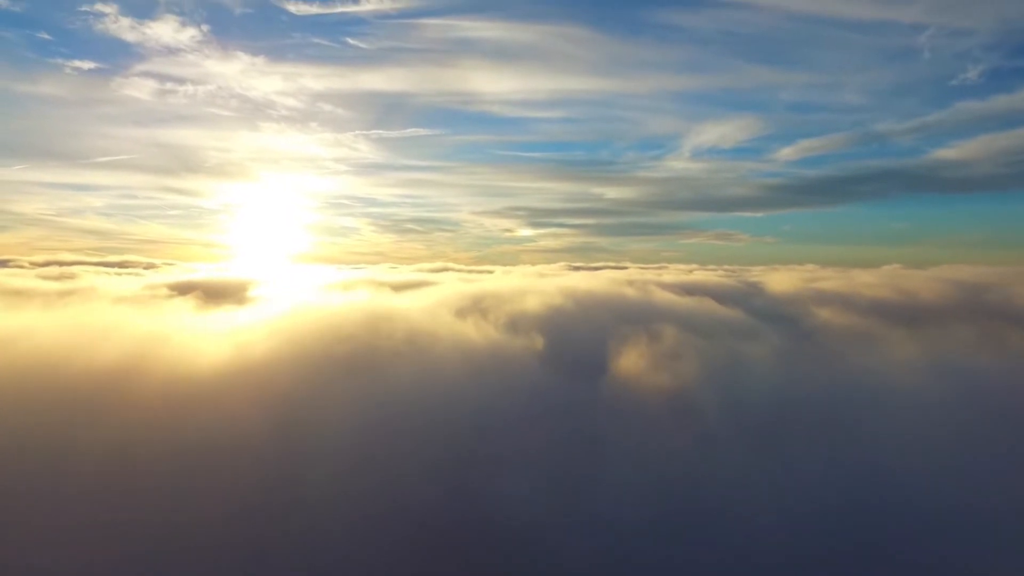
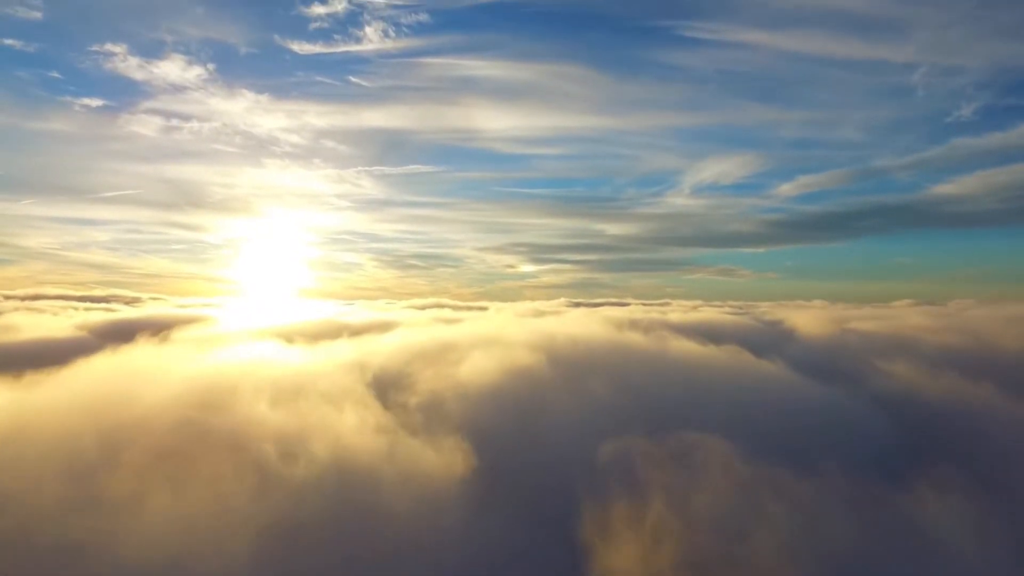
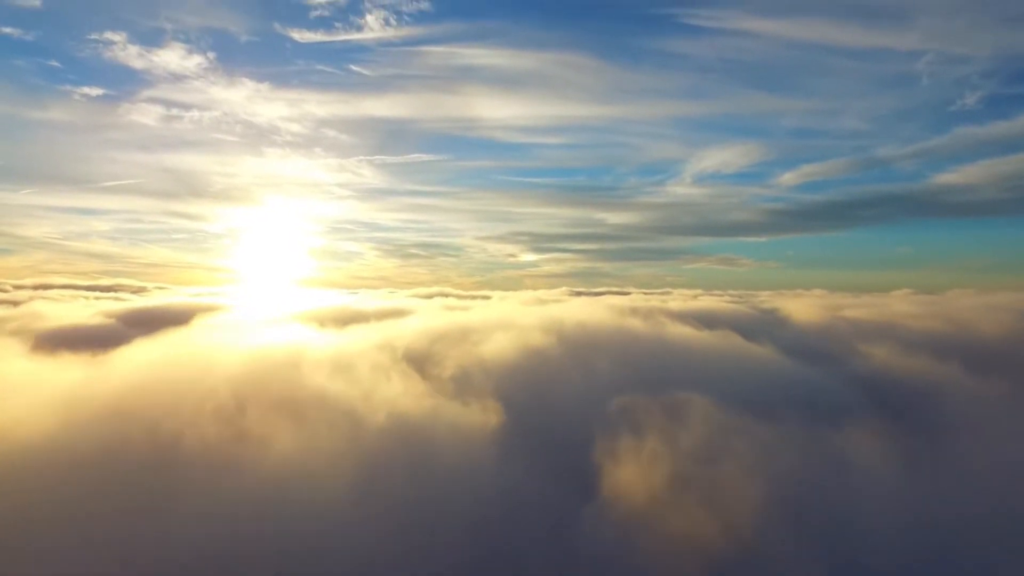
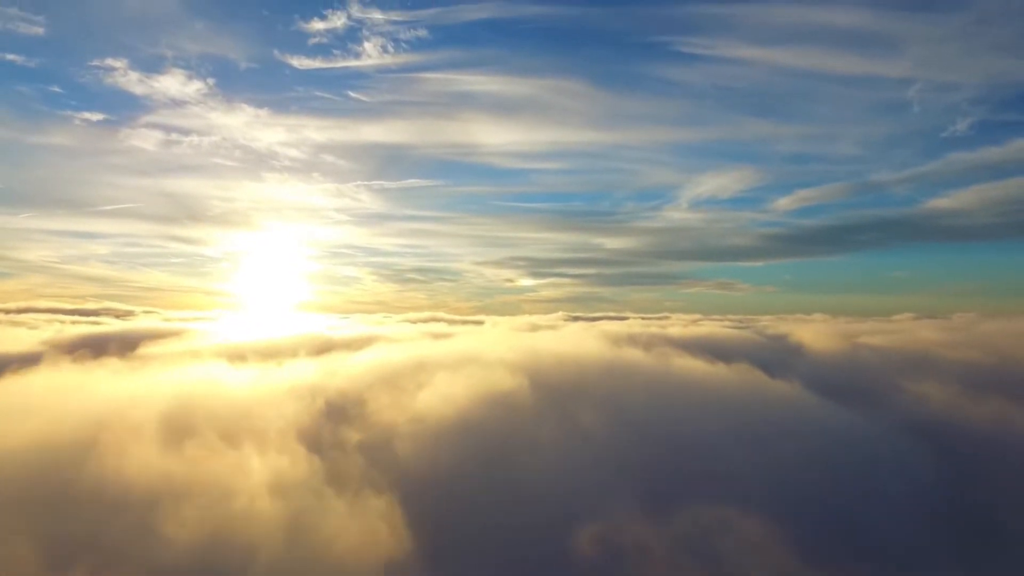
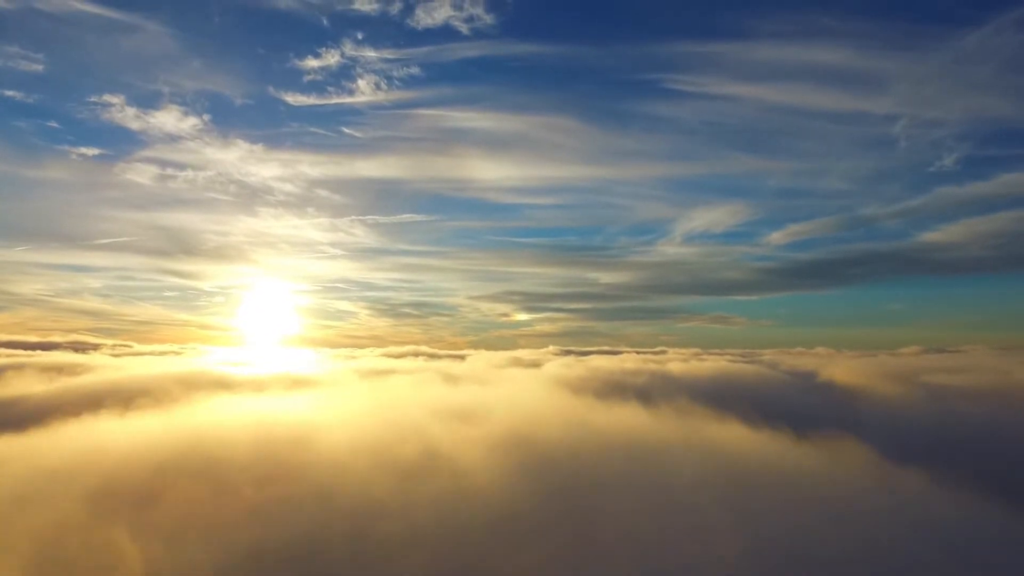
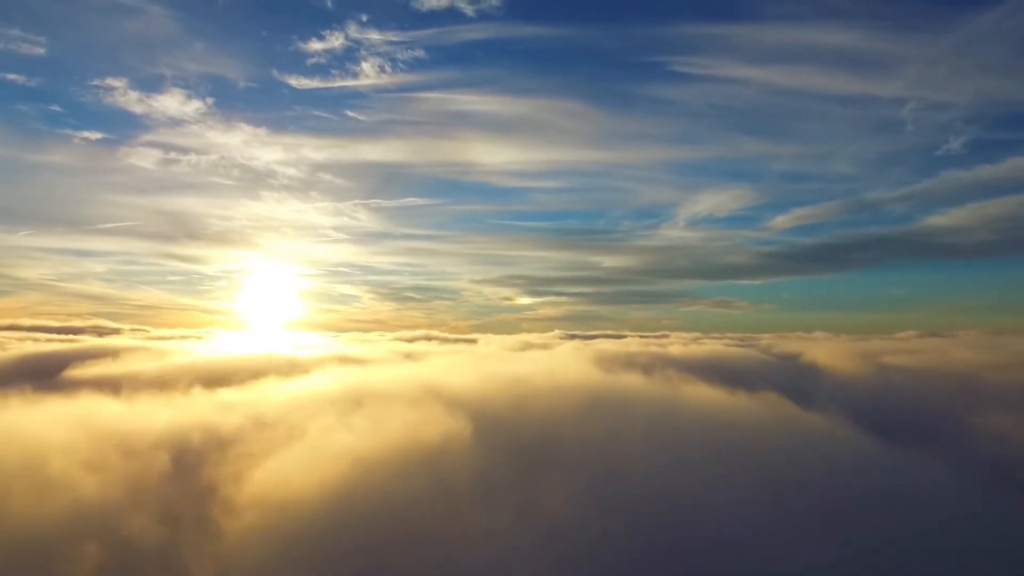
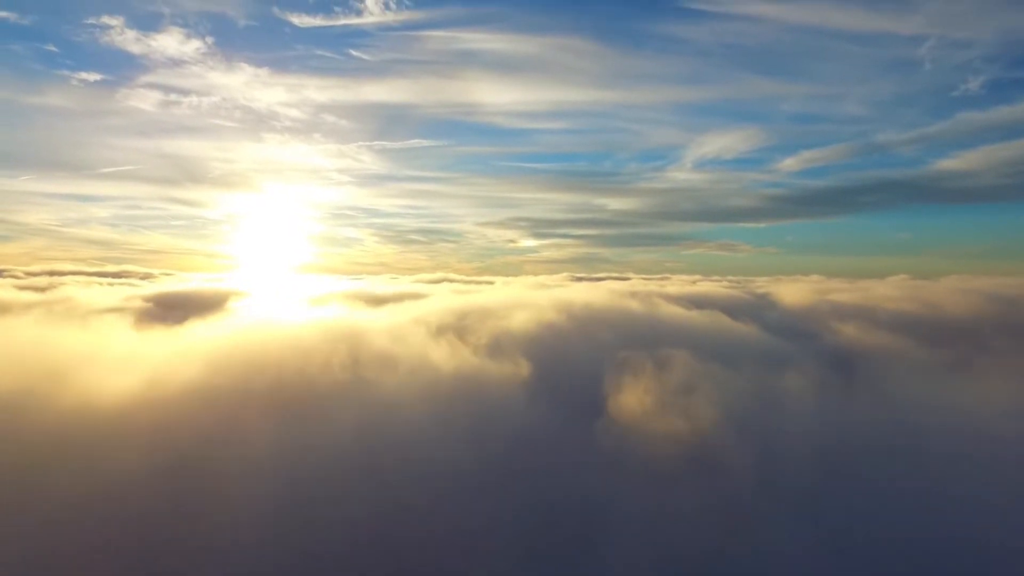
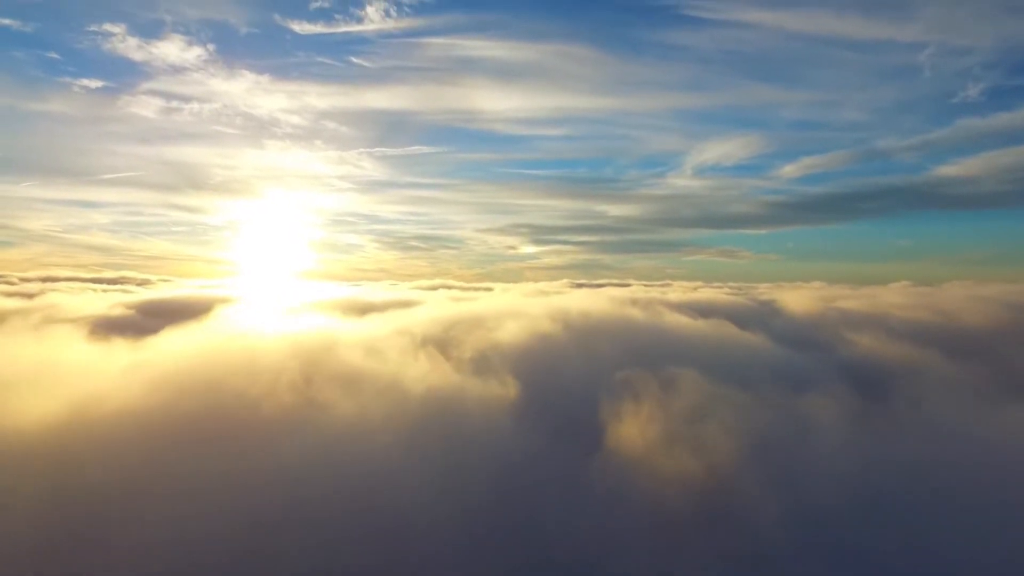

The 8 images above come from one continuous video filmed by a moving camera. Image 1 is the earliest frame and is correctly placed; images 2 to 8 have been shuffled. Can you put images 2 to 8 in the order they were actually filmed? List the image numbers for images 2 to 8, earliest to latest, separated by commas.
7, 8, 3, 2, 4, 6, 5
